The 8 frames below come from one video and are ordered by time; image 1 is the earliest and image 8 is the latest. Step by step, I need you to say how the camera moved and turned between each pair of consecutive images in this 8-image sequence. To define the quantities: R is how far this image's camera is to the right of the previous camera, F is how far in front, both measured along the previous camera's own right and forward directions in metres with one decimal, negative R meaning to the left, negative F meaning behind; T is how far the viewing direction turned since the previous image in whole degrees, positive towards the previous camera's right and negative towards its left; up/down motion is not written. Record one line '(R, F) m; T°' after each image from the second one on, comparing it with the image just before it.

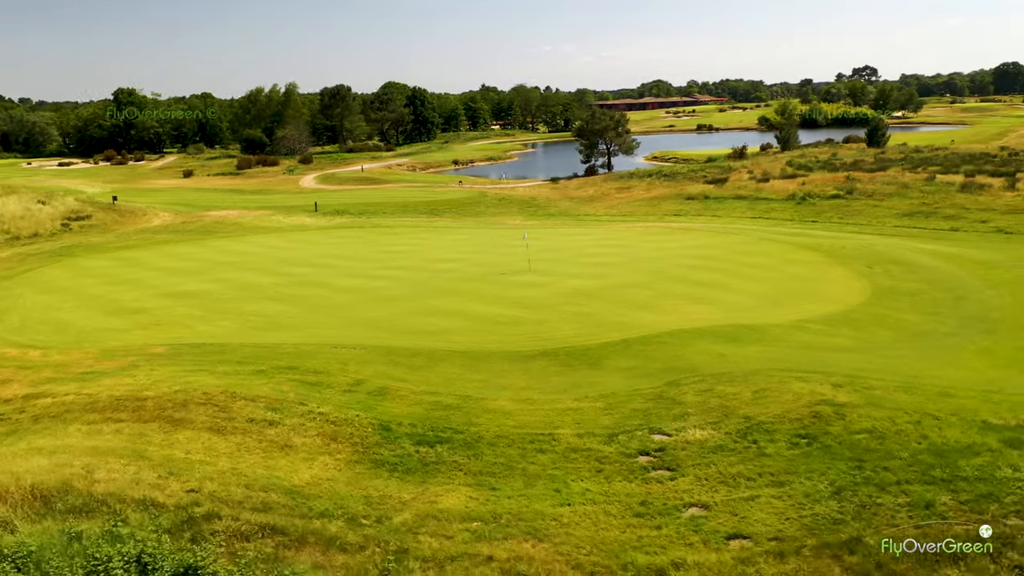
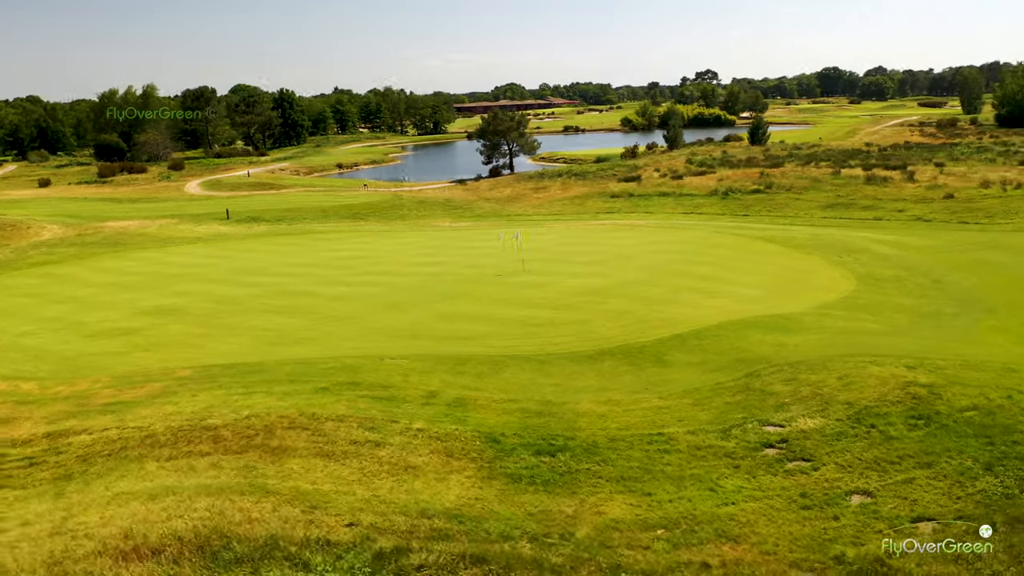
(-3.4, +0.8) m; +10°
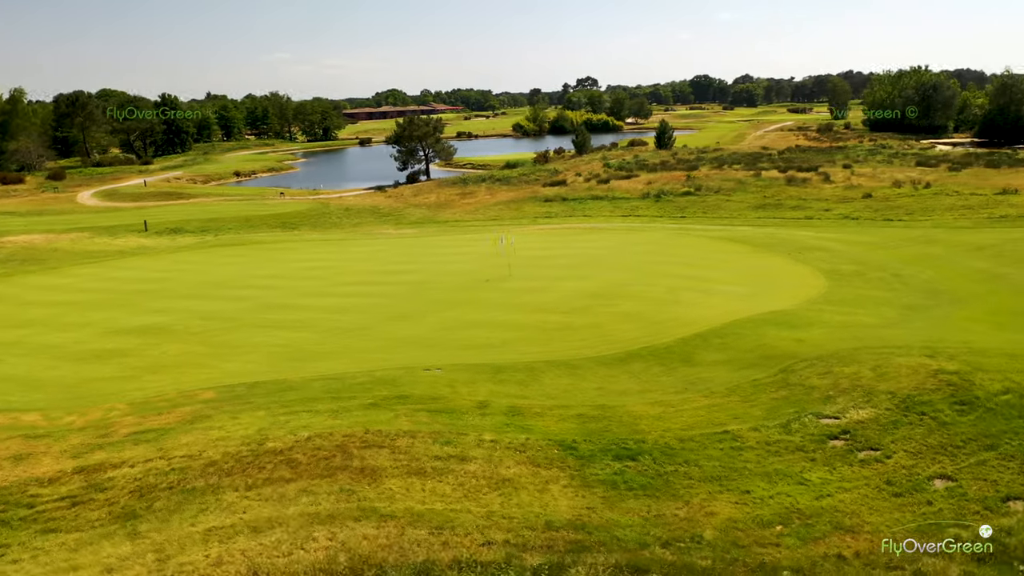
(-2.5, +0.4) m; +8°
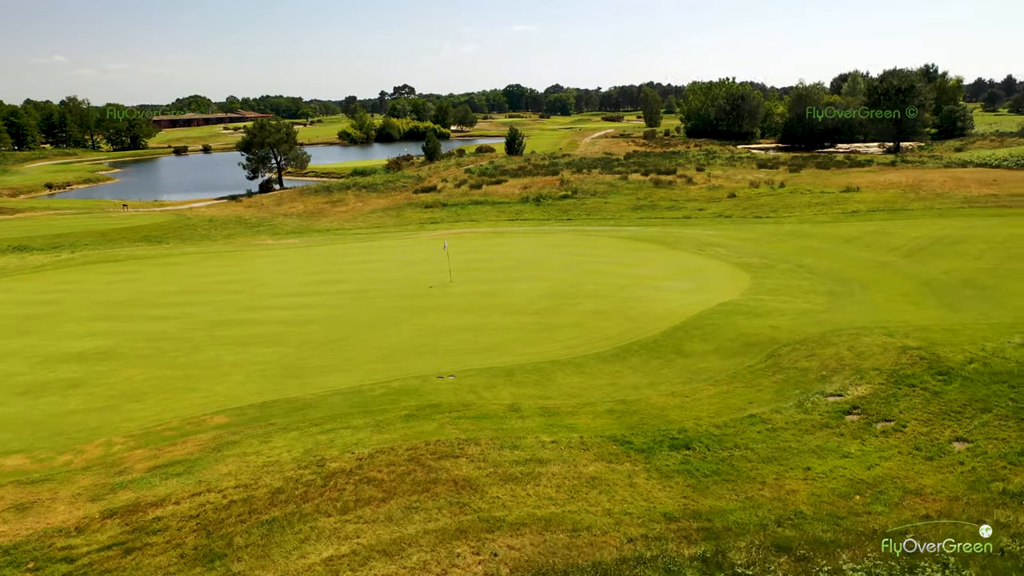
(-3.1, +0.5) m; +13°
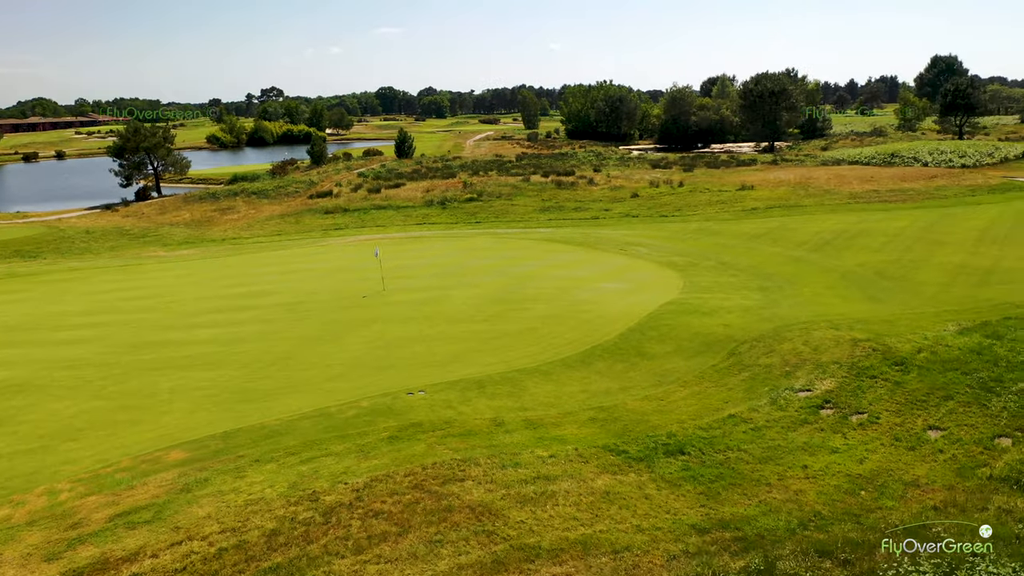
(-1.4, +0.7) m; +9°
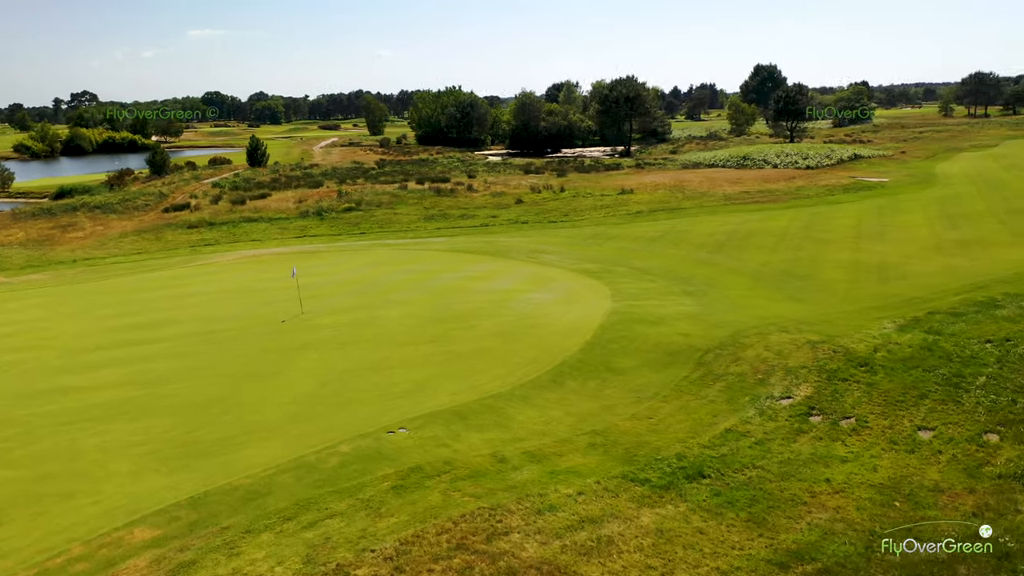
(-2.0, +1.2) m; +11°
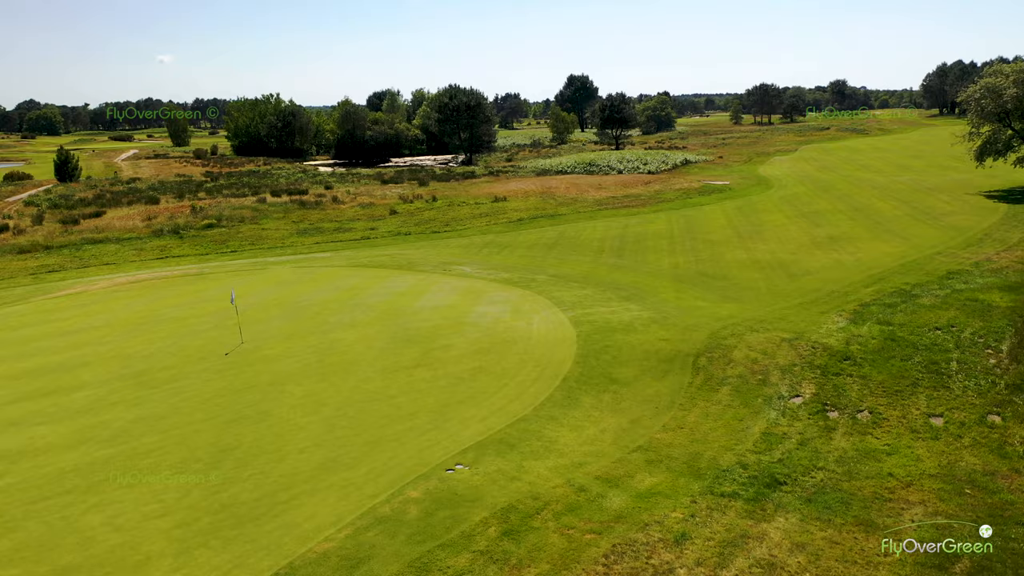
(-3.0, +1.1) m; +13°
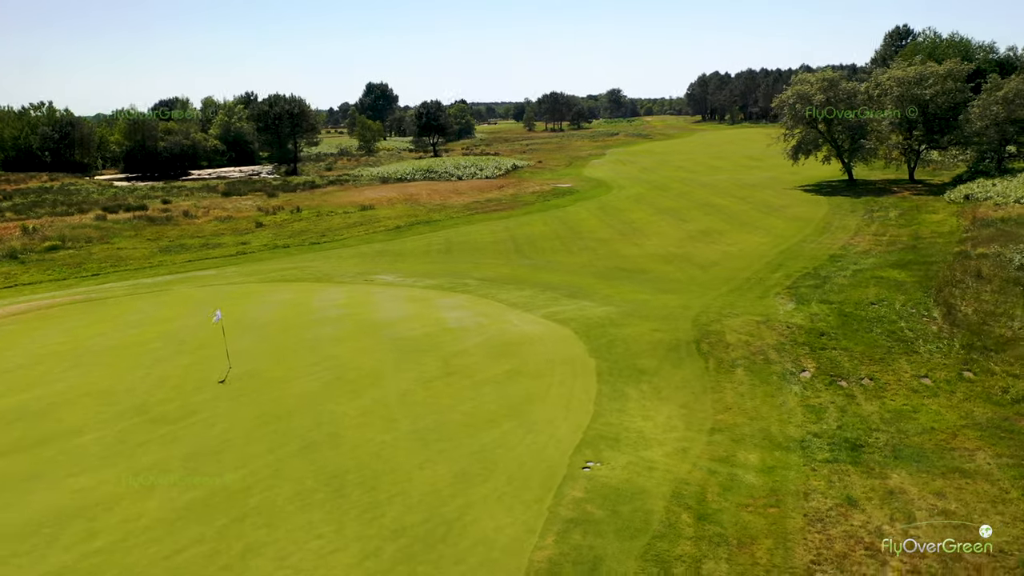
(-4.0, +0.5) m; +15°
